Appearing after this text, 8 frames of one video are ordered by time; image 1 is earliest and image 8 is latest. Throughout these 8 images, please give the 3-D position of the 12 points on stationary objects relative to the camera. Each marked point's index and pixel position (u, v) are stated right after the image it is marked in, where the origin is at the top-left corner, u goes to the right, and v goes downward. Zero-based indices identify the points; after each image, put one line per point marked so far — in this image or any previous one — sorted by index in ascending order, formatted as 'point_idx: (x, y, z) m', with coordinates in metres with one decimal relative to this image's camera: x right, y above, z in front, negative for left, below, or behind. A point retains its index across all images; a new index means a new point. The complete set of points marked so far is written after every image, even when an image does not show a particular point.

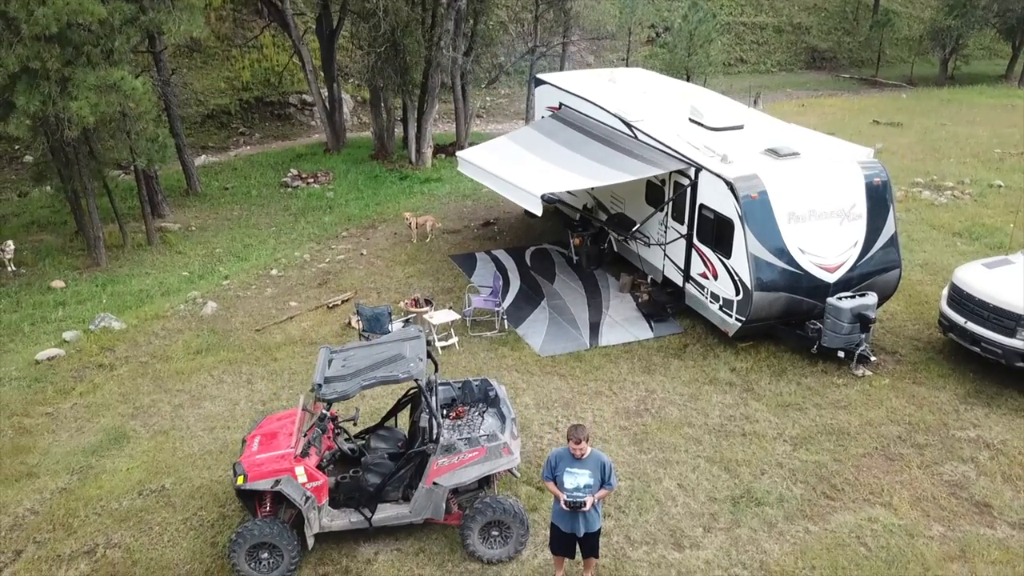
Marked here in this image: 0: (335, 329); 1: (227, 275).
0: (-2.5, -0.6, +10.3) m
1: (-4.9, +0.2, +12.8) m
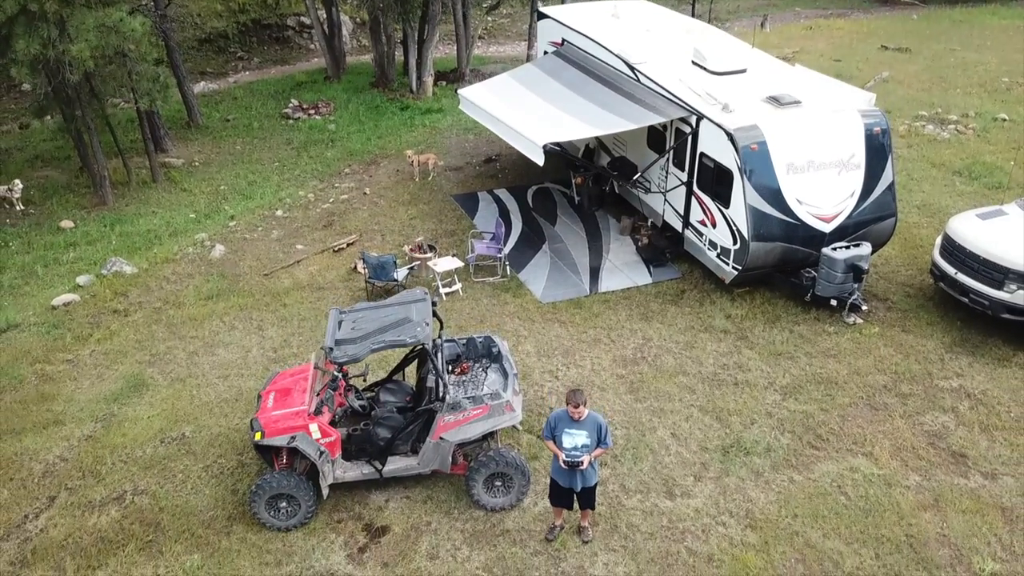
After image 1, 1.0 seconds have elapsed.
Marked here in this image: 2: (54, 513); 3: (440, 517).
0: (-2.4, +0.2, +10.5) m
1: (-4.9, +1.3, +12.9) m
2: (-4.0, -2.0, +6.5) m
3: (-0.6, -1.9, +6.2) m
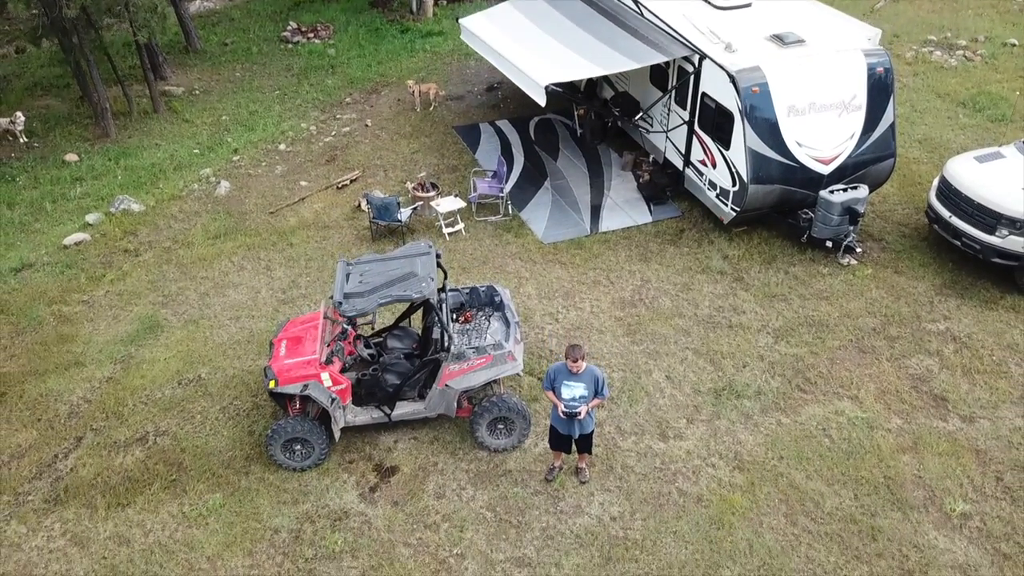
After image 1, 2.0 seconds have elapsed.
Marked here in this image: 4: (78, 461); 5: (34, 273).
0: (-2.4, +1.1, +10.7) m
1: (-4.8, +2.4, +12.9) m
2: (-4.0, -1.5, +6.9) m
3: (-0.6, -1.5, +6.6) m
4: (-4.0, -1.6, +6.8) m
5: (-6.3, +0.2, +9.7) m
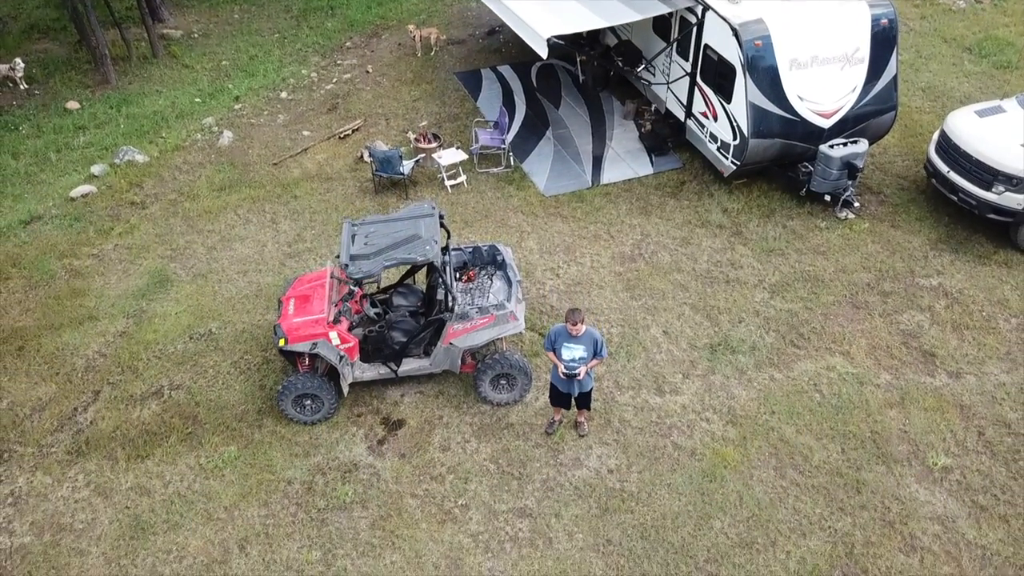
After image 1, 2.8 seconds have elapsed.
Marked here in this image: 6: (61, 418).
0: (-2.4, +1.8, +10.7) m
1: (-4.8, +3.3, +12.8) m
2: (-4.0, -1.1, +7.2) m
3: (-0.6, -1.1, +6.8) m
4: (-4.0, -1.2, +7.1) m
5: (-6.3, +0.8, +9.9) m
6: (-4.3, -1.2, +7.1) m
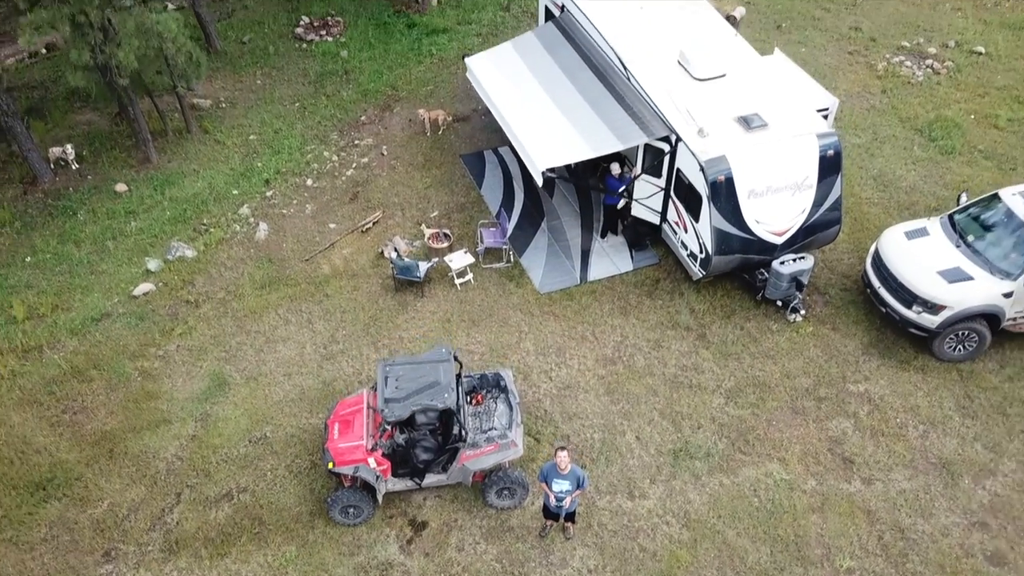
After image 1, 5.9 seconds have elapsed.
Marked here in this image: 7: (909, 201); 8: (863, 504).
0: (-2.4, +0.5, +12.3) m
1: (-4.8, +2.1, +14.4) m
2: (-4.0, -2.6, +8.9) m
3: (-0.6, -2.6, +8.6) m
4: (-4.0, -2.7, +8.8) m
5: (-6.3, -0.6, +11.6) m
6: (-4.3, -2.8, +8.9) m
7: (+6.7, +1.5, +12.5) m
8: (+4.0, -2.4, +8.3) m
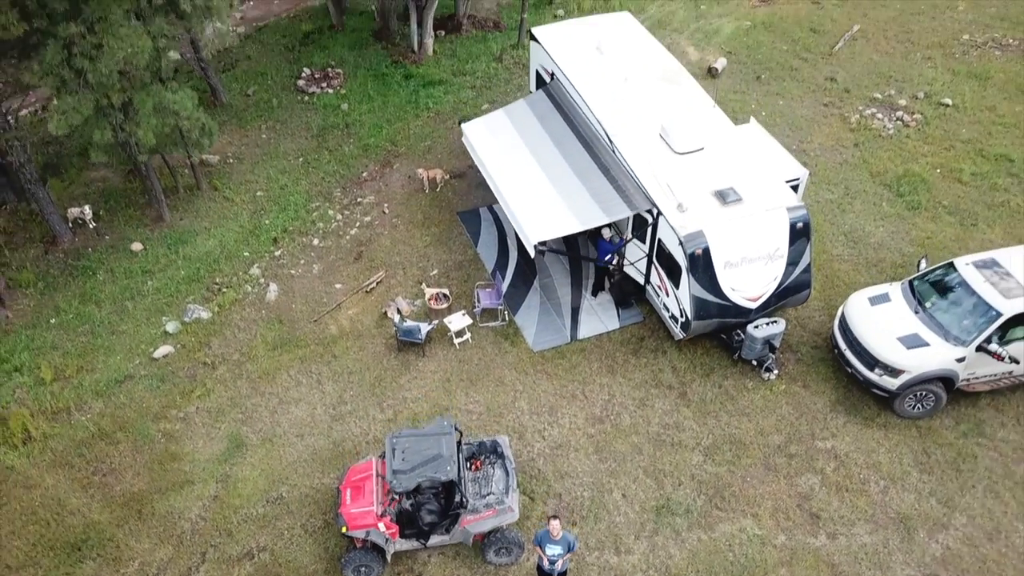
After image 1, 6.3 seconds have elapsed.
0: (-2.4, -0.5, +13.1) m
1: (-4.9, +1.0, +15.3) m
2: (-4.0, -3.7, +9.8) m
3: (-0.6, -3.6, +9.4) m
4: (-4.0, -3.7, +9.7) m
5: (-6.3, -1.6, +12.4) m
6: (-4.3, -3.8, +9.7) m
7: (+6.6, +0.5, +13.4) m
8: (+3.9, -3.3, +9.2) m
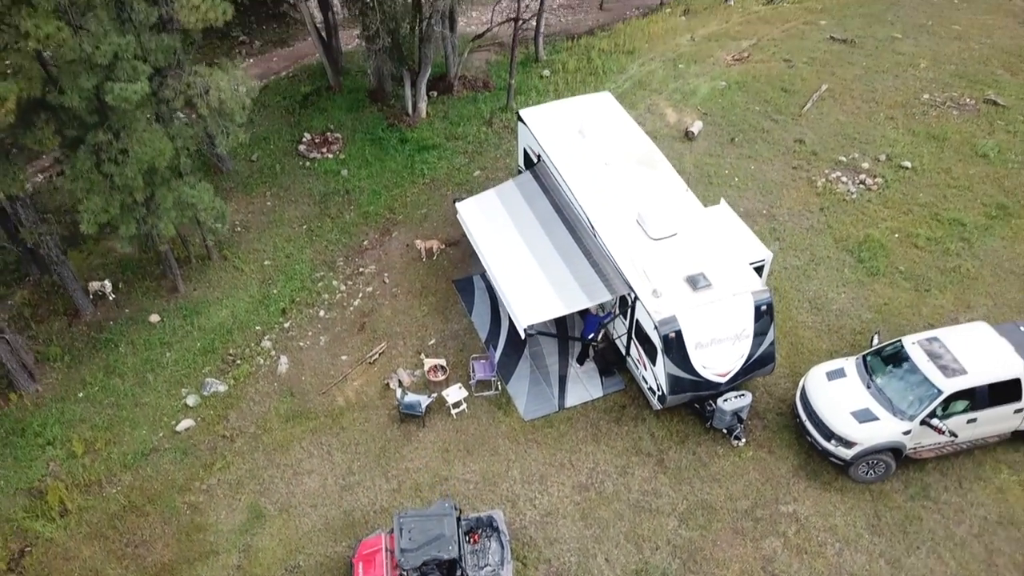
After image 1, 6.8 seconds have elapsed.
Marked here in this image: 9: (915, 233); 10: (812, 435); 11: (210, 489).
0: (-2.6, -2.0, +14.3) m
1: (-5.1, -0.5, +16.4) m
2: (-4.1, -5.1, +10.9) m
3: (-0.7, -4.9, +10.5) m
4: (-4.0, -5.1, +10.8) m
5: (-6.4, -3.1, +13.5) m
6: (-4.4, -5.2, +10.8) m
7: (+6.5, -0.7, +14.7) m
8: (+3.9, -4.6, +10.4) m
9: (+9.1, +1.2, +16.7) m
10: (+4.9, -2.4, +12.0) m
11: (-5.3, -3.5, +12.9) m
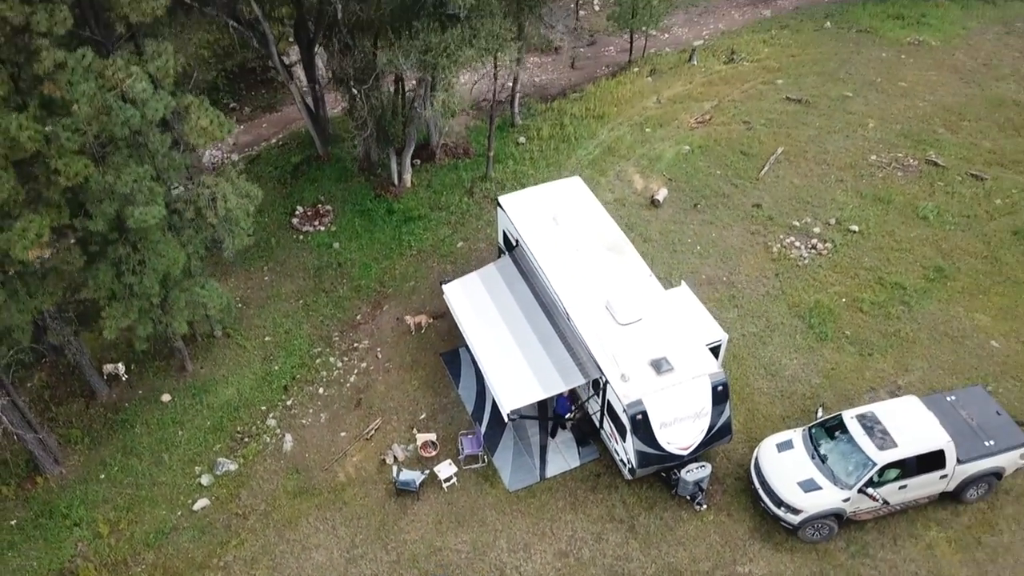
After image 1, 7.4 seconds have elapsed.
0: (-2.9, -3.8, +15.7) m
1: (-5.5, -2.4, +17.8) m
2: (-4.2, -6.8, +12.2) m
3: (-0.8, -6.6, +11.9) m
4: (-4.2, -6.9, +12.1) m
5: (-6.7, -5.0, +14.8) m
6: (-4.5, -7.0, +12.1) m
7: (+6.1, -2.3, +16.3) m
8: (+3.7, -6.1, +11.9) m
9: (+8.6, -0.2, +18.3) m
10: (+4.6, -3.9, +13.5) m
11: (-5.5, -5.3, +14.2) m
